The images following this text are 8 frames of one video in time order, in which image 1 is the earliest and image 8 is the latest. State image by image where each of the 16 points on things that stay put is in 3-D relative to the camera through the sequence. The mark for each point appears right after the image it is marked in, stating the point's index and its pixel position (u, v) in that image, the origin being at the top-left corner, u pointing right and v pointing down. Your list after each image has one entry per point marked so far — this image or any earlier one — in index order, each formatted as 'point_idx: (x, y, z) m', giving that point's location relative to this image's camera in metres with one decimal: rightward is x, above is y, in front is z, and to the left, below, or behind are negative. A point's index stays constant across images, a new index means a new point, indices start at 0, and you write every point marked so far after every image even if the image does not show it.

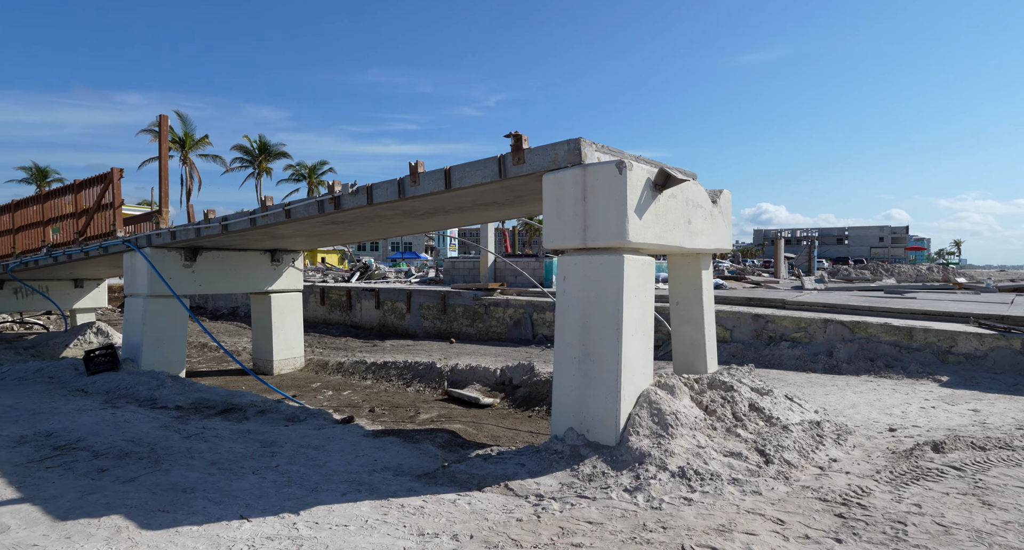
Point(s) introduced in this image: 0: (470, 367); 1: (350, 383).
0: (-0.7, -1.4, +9.6) m
1: (-2.8, -1.9, +10.8) m
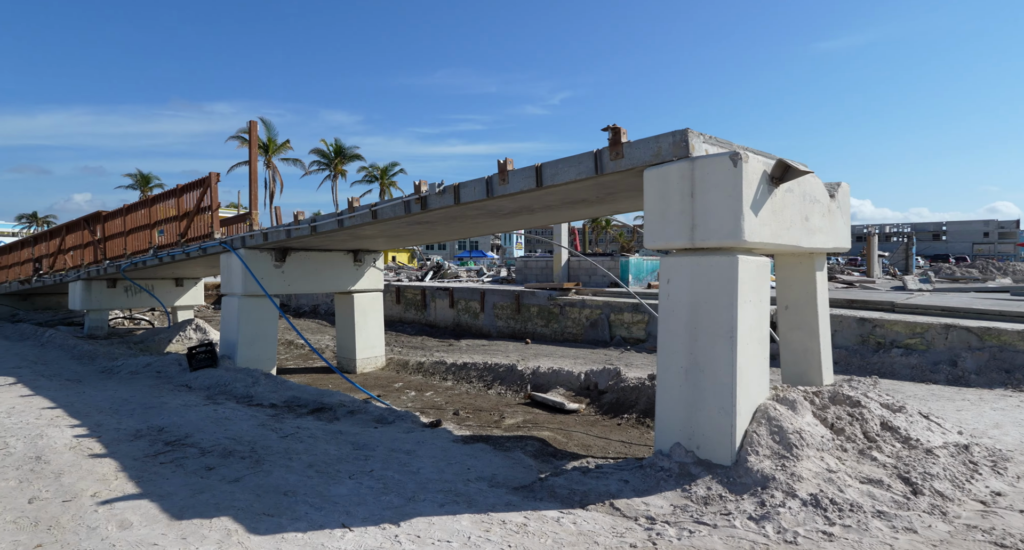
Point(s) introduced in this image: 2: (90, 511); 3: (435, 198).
0: (+0.6, -1.5, +9.4) m
1: (-1.4, -1.9, +10.9) m
2: (-3.1, -1.7, +4.5) m
3: (-0.9, +0.9, +7.2) m
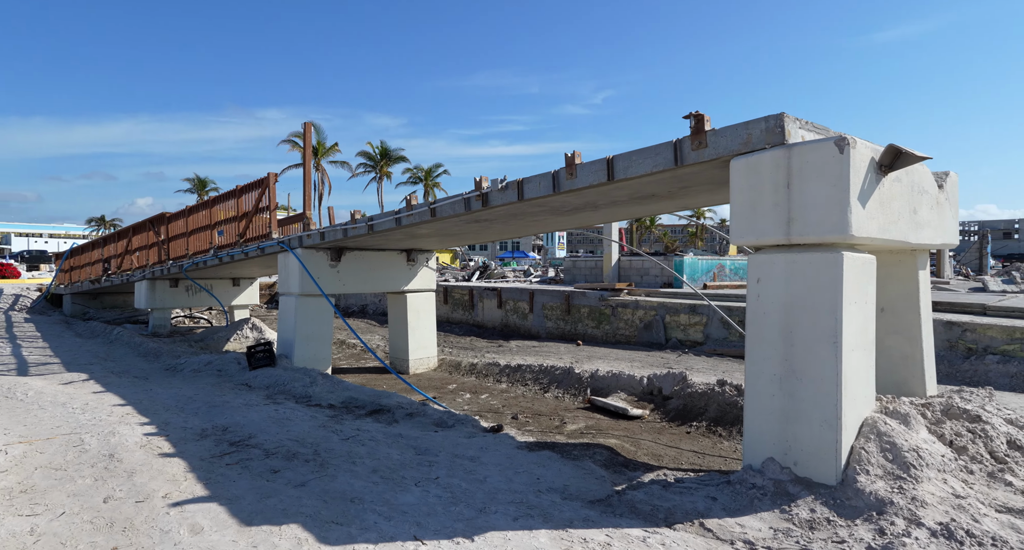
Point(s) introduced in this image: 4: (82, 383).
0: (+1.5, -1.5, +9.1) m
1: (-0.4, -1.9, +10.7) m
2: (-2.5, -1.7, +4.5) m
3: (-0.2, +0.9, +7.0) m
4: (-7.0, -1.8, +10.1) m
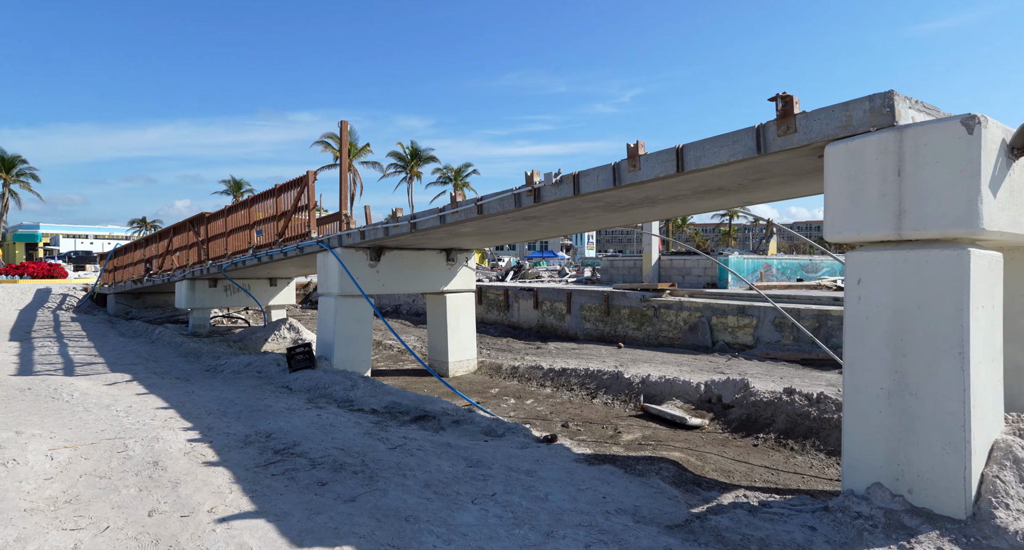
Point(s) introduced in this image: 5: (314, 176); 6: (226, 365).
0: (+2.2, -1.5, +8.7) m
1: (+0.3, -1.9, +10.3) m
2: (-2.1, -1.8, +4.2) m
3: (+0.4, +0.9, +6.6) m
4: (-6.3, -1.8, +10.1) m
5: (-3.9, +1.9, +12.0) m
6: (-5.5, -1.7, +11.9) m
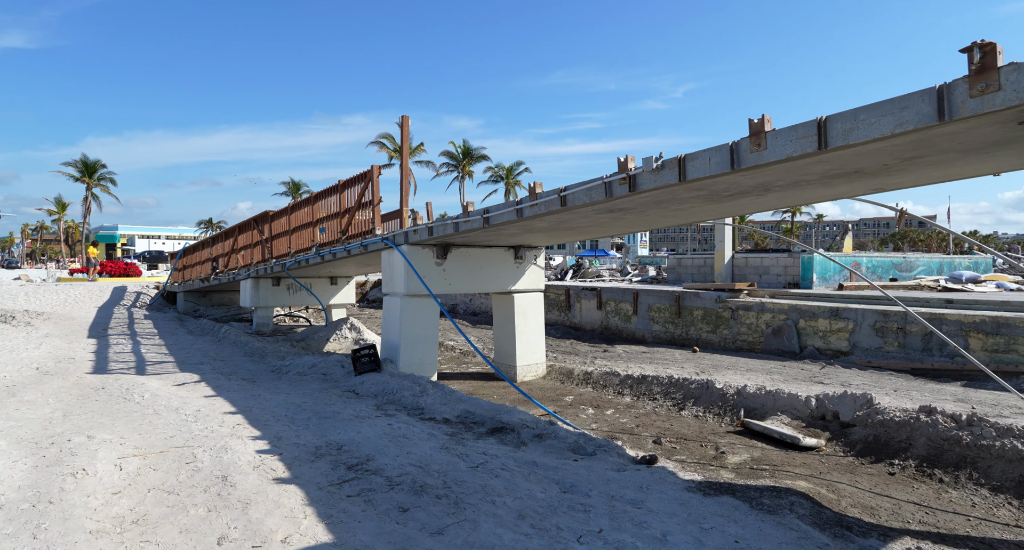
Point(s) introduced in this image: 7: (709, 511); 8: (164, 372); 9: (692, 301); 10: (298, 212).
0: (+3.2, -1.5, +7.8) m
1: (+1.5, -1.9, +9.6) m
2: (-1.4, -1.8, +3.7) m
3: (+1.3, +0.9, +5.9) m
4: (-5.1, -1.8, +9.9) m
5: (-2.5, +2.0, +11.6) m
6: (-4.1, -1.7, +11.6) m
7: (+1.4, -1.7, +4.5) m
8: (-6.5, -1.8, +11.5) m
9: (+4.8, -0.7, +16.4) m
10: (-5.2, +1.5, +14.8) m
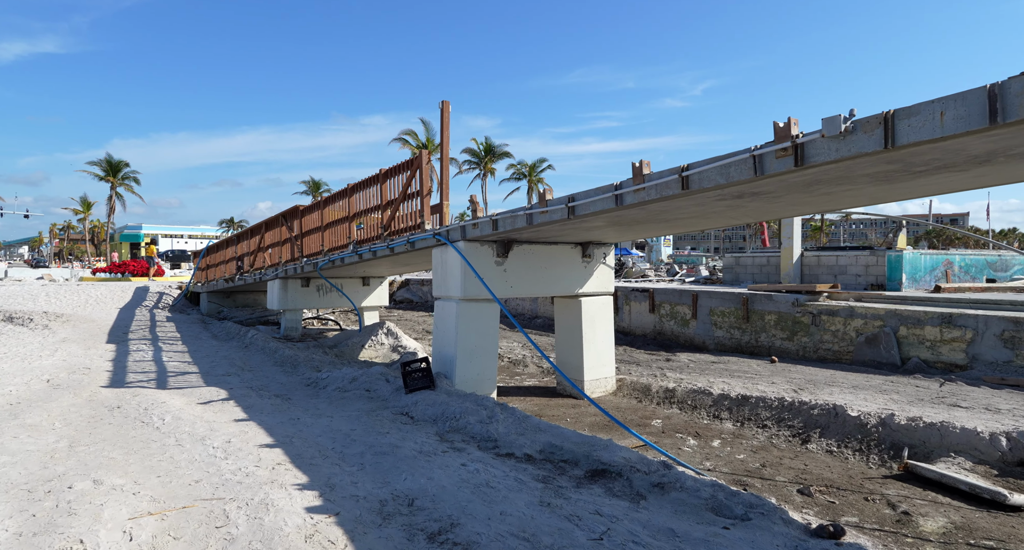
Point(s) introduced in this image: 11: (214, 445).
0: (+4.2, -1.5, +6.3) m
1: (+2.6, -2.0, +8.1) m
2: (-0.5, -1.8, +2.3) m
3: (+2.2, +0.9, +4.4) m
4: (-4.0, -1.8, +8.6) m
5: (-1.4, +1.9, +10.3) m
6: (-3.0, -1.7, +10.3) m
7: (+2.3, -1.7, +3.0) m
8: (-5.4, -1.9, +10.2) m
9: (+6.1, -0.7, +14.8) m
10: (-4.0, +1.5, +13.5) m
11: (-3.1, -1.8, +6.5) m
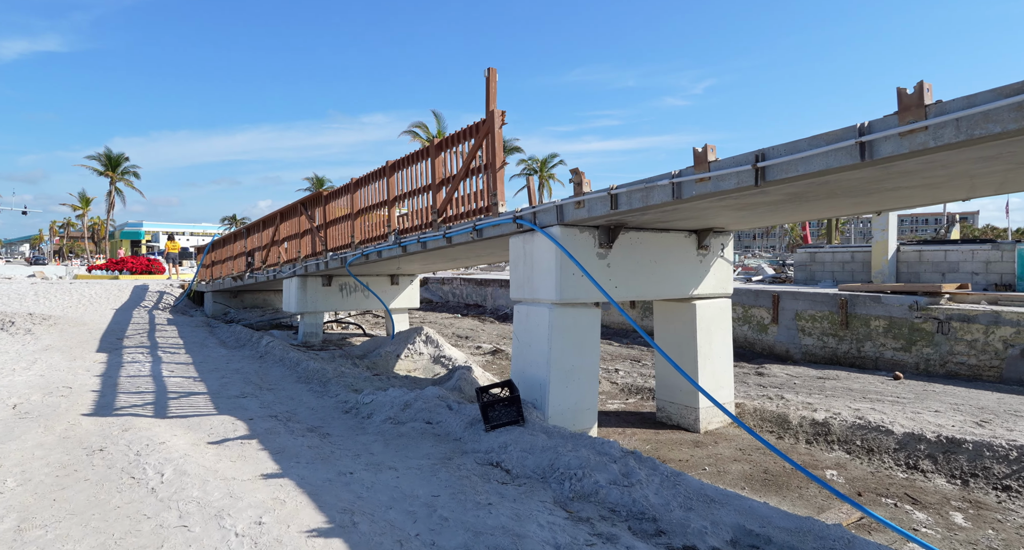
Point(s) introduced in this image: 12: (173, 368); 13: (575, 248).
0: (+5.4, -1.5, +4.0) m
1: (+3.8, -1.9, +5.9) m
2: (+0.7, -1.8, +0.1) m
3: (+3.4, +0.9, +2.2) m
4: (-2.8, -1.8, +6.4) m
5: (-0.2, +2.0, +8.0) m
6: (-1.8, -1.7, +8.1) m
7: (+3.5, -1.7, +0.7) m
8: (-4.1, -1.8, +8.0) m
9: (+7.3, -0.7, +12.6) m
10: (-2.7, +1.5, +11.3) m
11: (-1.9, -1.8, +4.3) m
12: (-6.2, -1.7, +11.3) m
13: (+0.7, +0.3, +6.9) m
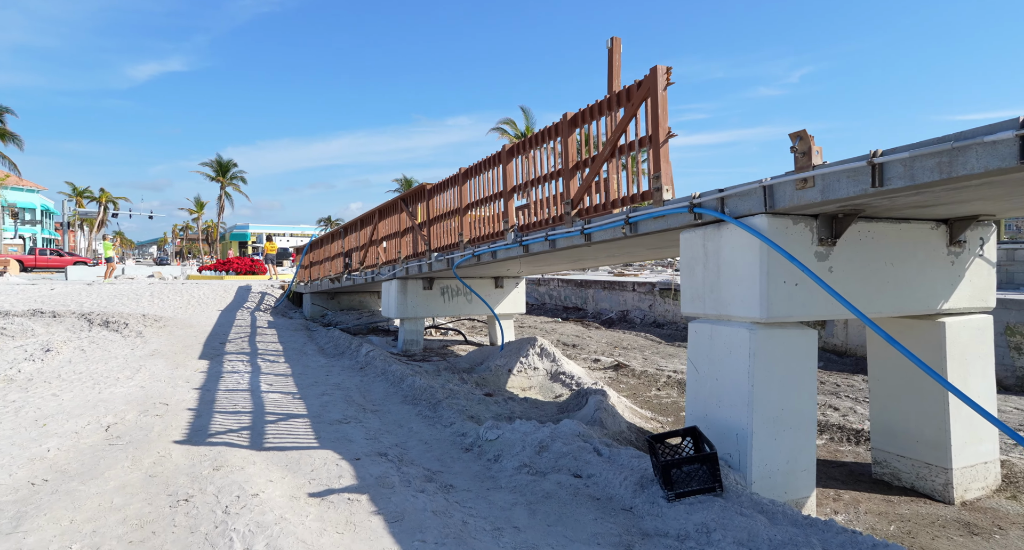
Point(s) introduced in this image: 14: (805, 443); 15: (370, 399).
0: (+6.5, -1.6, +1.4) m
1: (+5.1, -2.0, +3.5) m
2: (+1.3, -1.9, -1.8) m
3: (+4.3, +0.8, -0.1) m
4: (-1.3, -1.9, +4.9) m
5: (+1.5, +1.9, +6.2) m
6: (-0.1, -1.8, +6.4) m
7: (+4.2, -1.8, -1.6) m
8: (-2.4, -1.9, +6.7) m
9: (+9.5, -0.7, +9.7) m
10: (-0.6, +1.5, +9.8) m
11: (-0.7, -1.8, +2.7) m
12: (-4.0, -1.8, +10.2) m
13: (+2.2, +0.2, +4.9) m
14: (+2.5, -1.4, +5.2) m
15: (-2.1, -1.8, +9.2) m
